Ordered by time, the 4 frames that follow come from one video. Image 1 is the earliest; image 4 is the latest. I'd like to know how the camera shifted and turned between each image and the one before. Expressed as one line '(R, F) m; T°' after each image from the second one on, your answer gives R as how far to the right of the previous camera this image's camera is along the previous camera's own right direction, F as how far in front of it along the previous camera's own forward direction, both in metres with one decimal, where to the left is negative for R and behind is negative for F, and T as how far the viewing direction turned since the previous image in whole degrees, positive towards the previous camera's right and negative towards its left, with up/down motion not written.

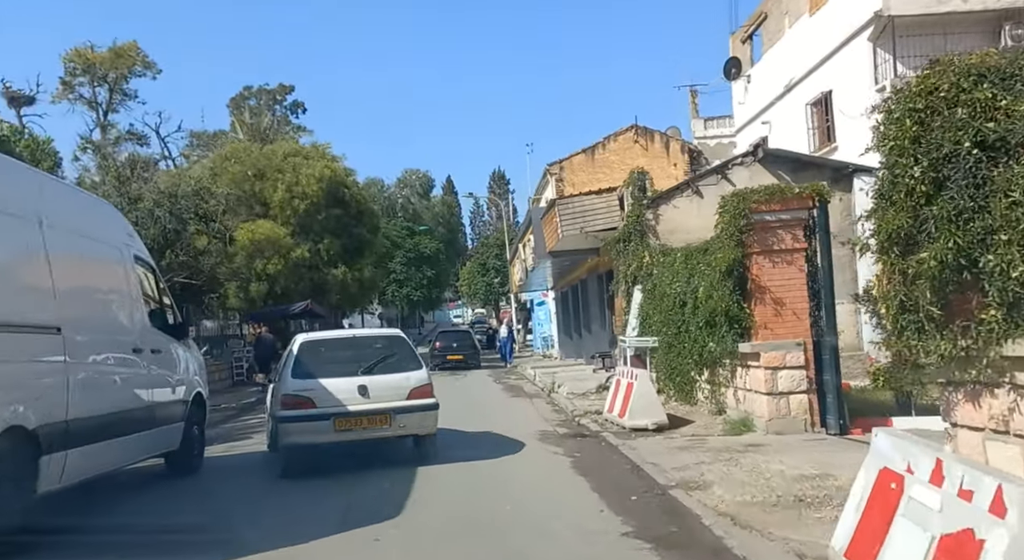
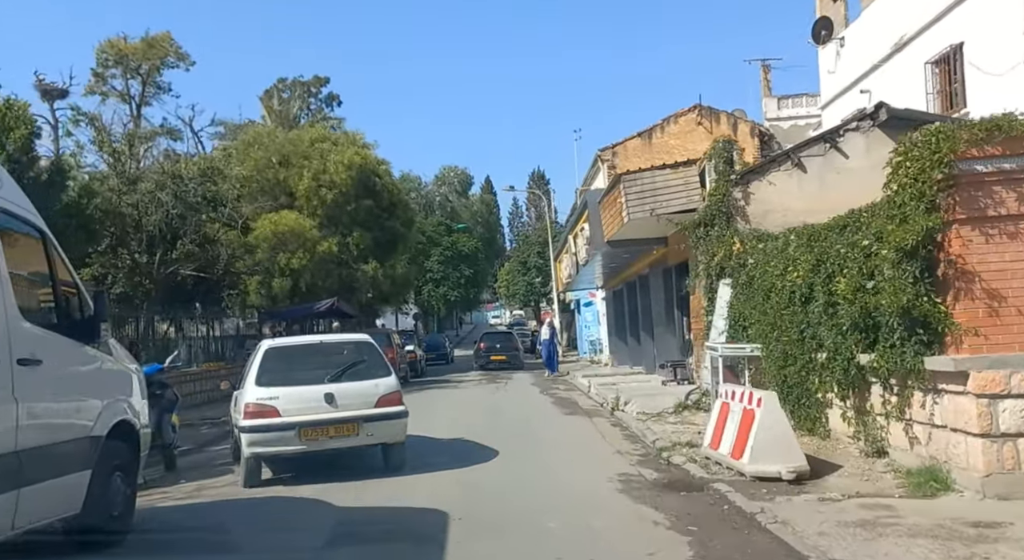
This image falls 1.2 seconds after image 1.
(-0.3, +3.6) m; -2°
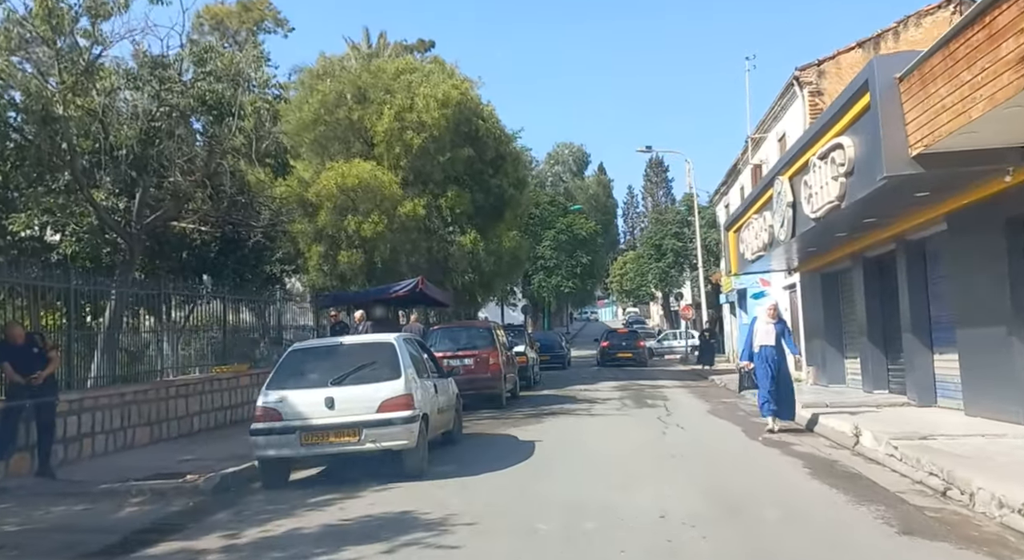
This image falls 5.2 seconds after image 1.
(-1.1, +9.4) m; -6°
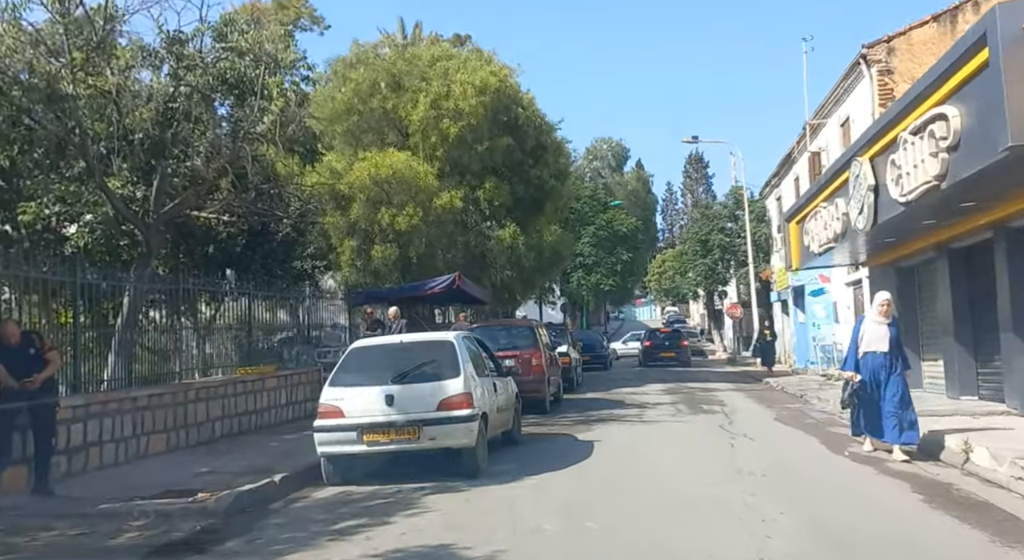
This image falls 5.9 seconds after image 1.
(-0.2, +1.4) m; -2°
